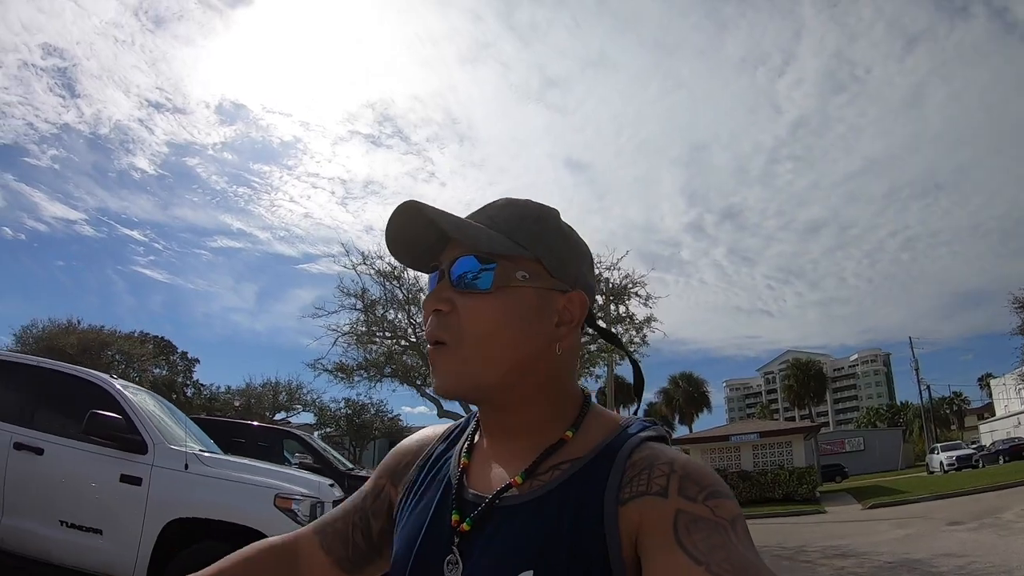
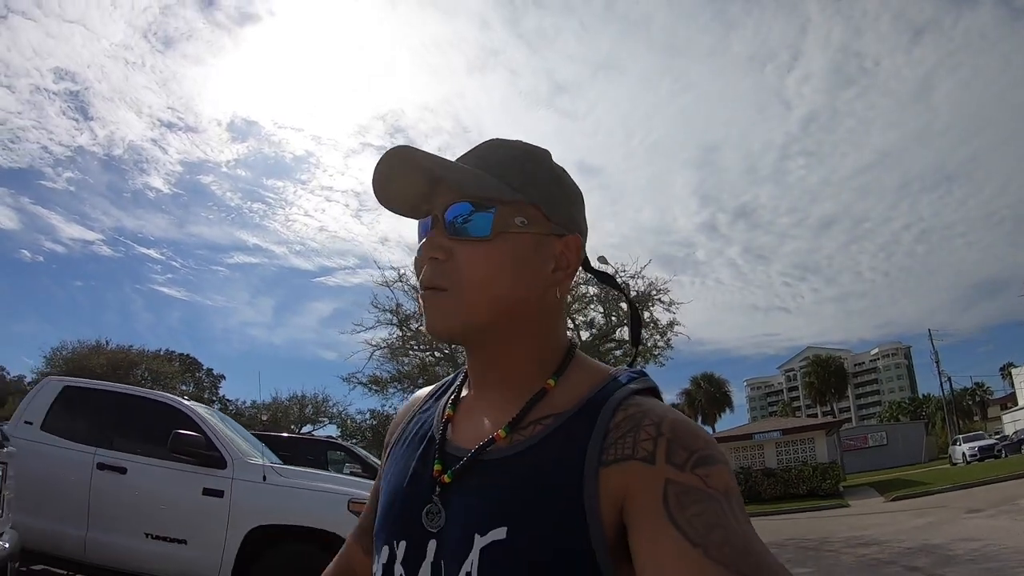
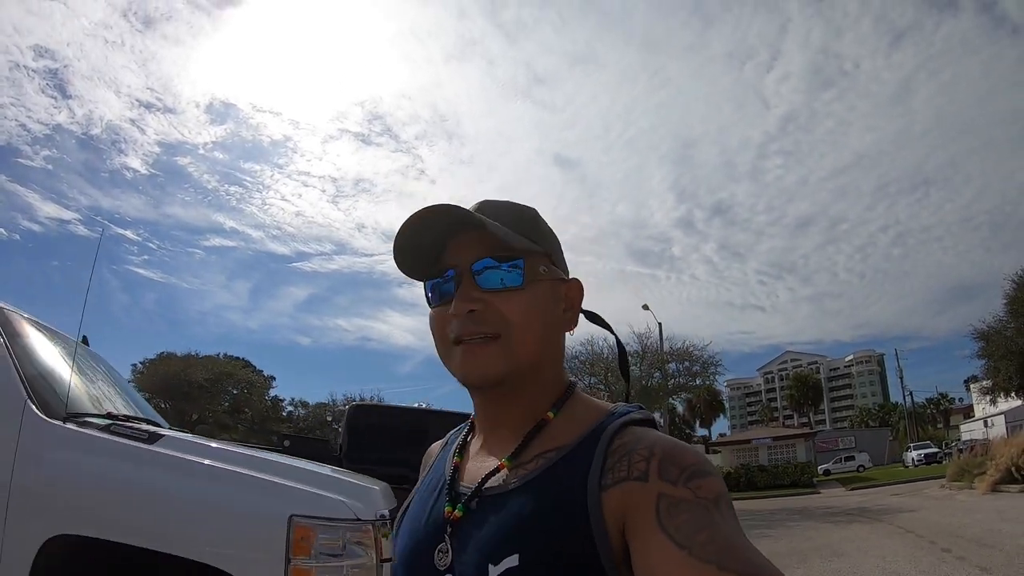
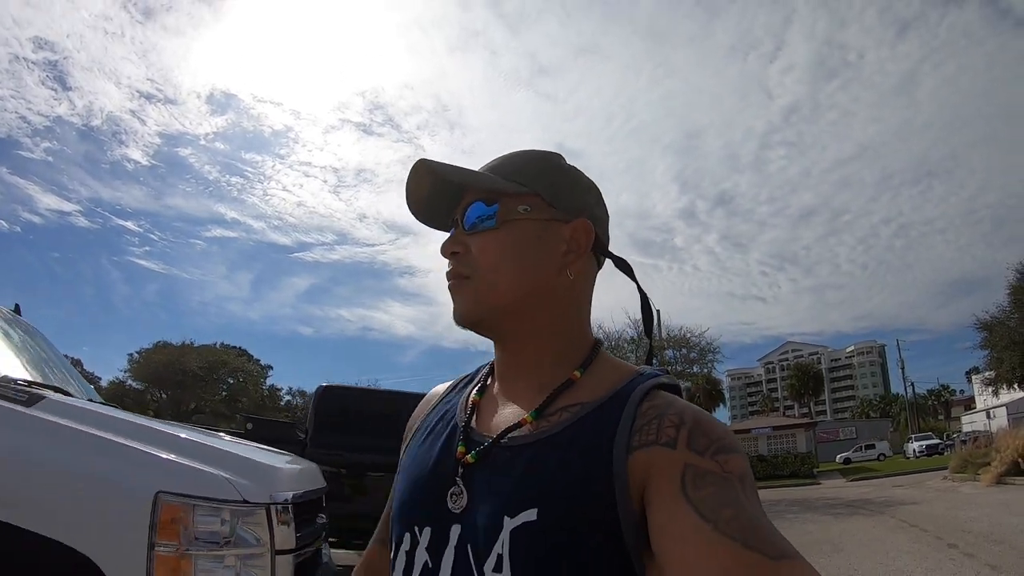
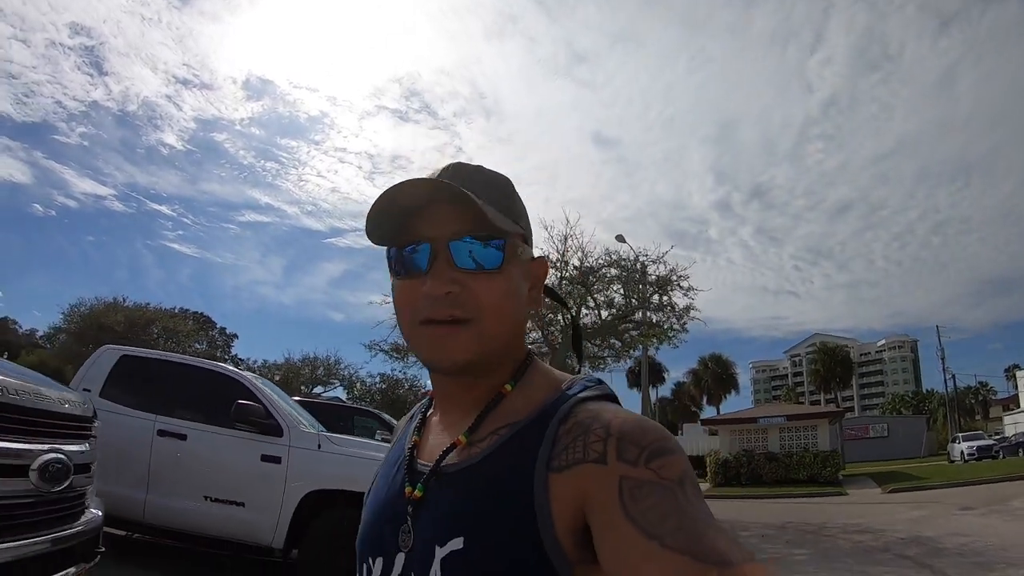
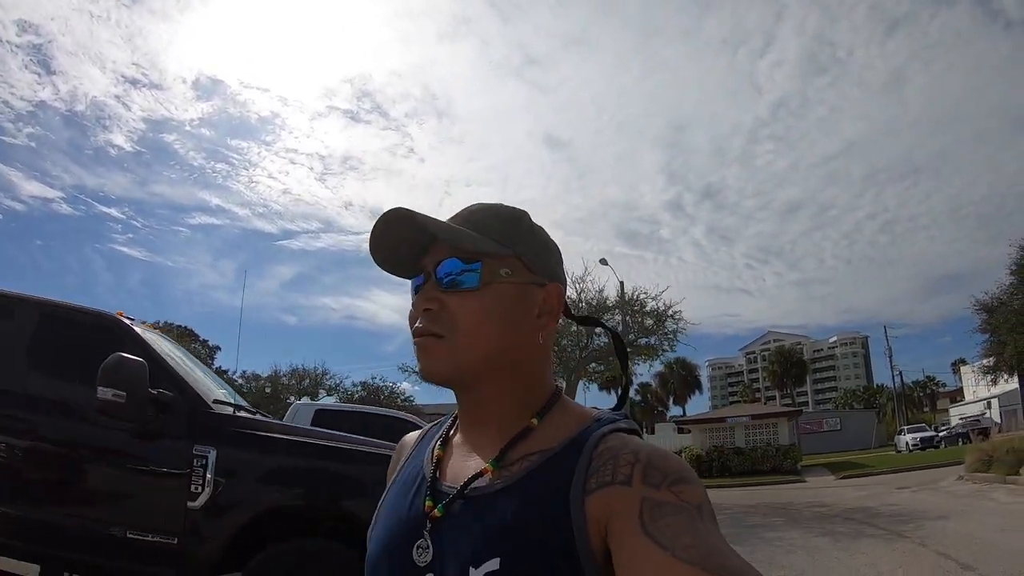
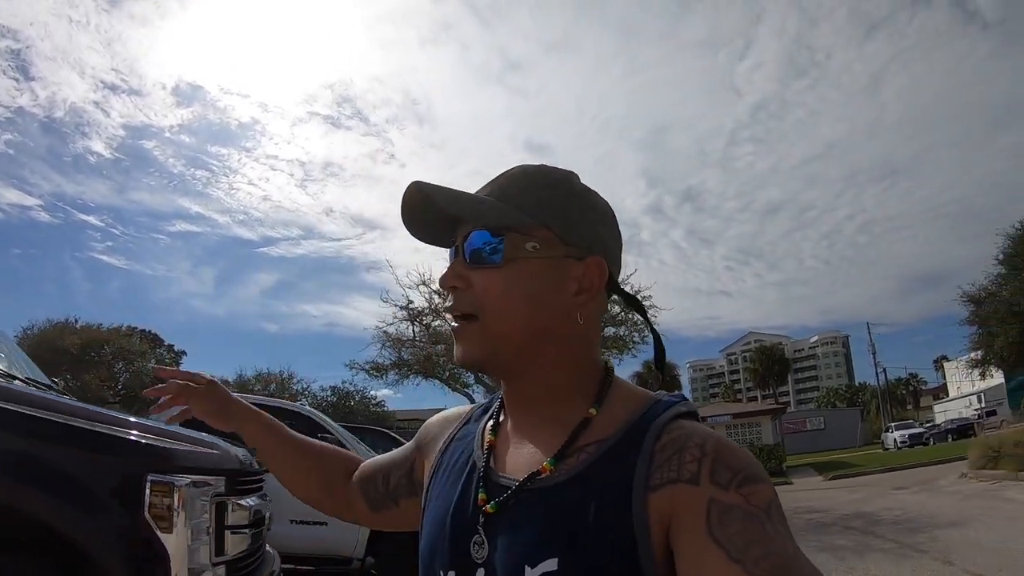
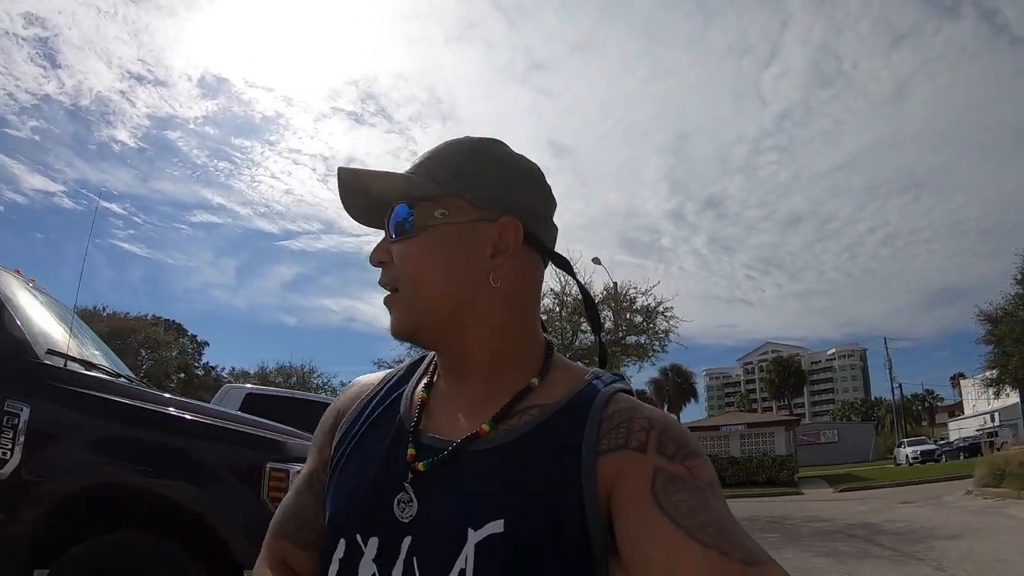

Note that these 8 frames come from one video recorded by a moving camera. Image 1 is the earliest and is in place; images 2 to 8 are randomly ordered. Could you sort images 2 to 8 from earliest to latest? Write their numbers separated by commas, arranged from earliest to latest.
2, 5, 7, 8, 6, 4, 3
